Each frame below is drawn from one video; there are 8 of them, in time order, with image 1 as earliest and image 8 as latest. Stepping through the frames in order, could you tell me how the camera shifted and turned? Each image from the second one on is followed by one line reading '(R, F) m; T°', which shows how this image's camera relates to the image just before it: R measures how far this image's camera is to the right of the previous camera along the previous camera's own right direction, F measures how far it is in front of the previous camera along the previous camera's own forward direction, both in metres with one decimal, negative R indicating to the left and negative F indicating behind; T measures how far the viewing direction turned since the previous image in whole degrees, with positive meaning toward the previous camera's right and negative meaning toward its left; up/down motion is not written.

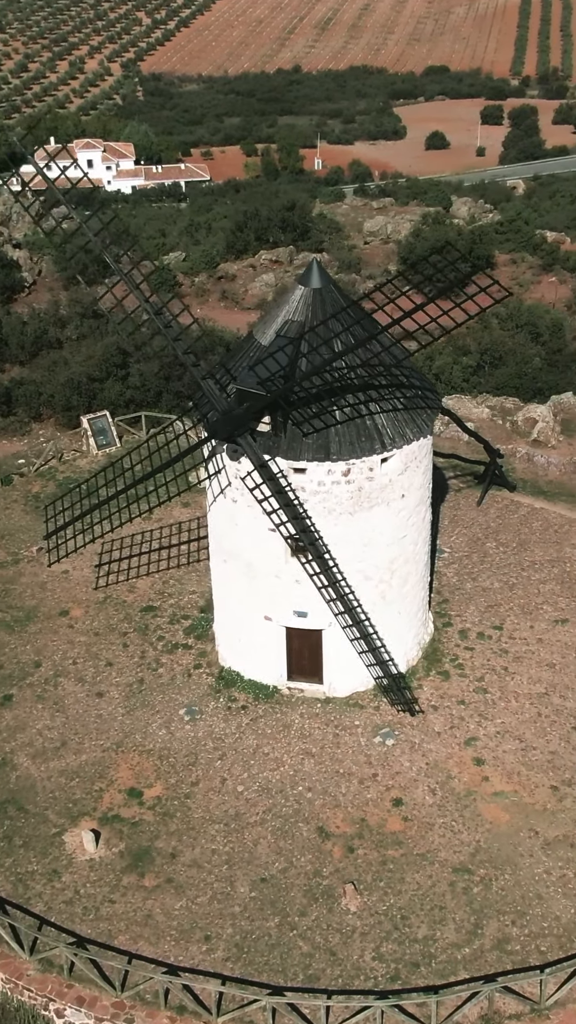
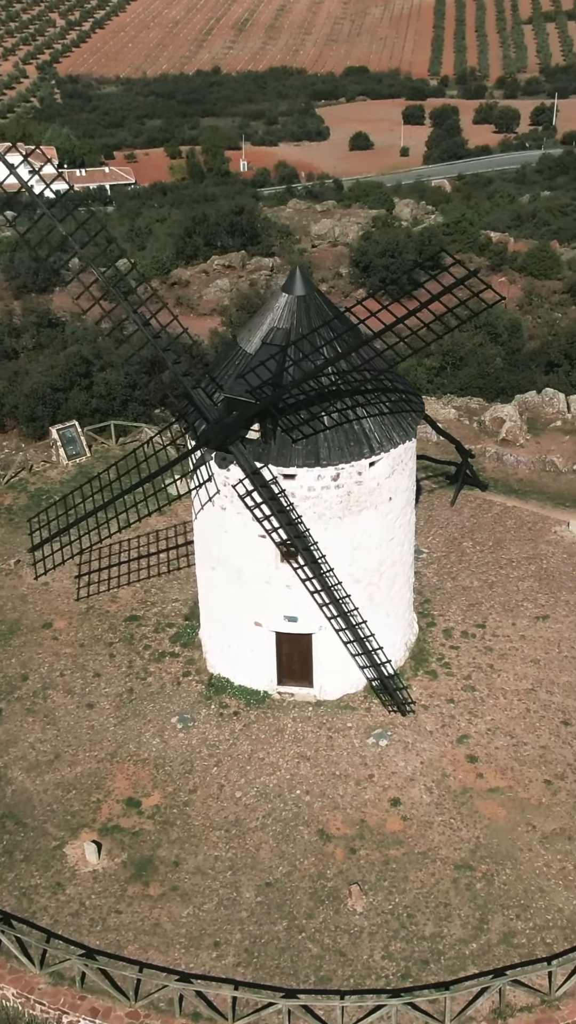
(-0.4, -0.1) m; +2°
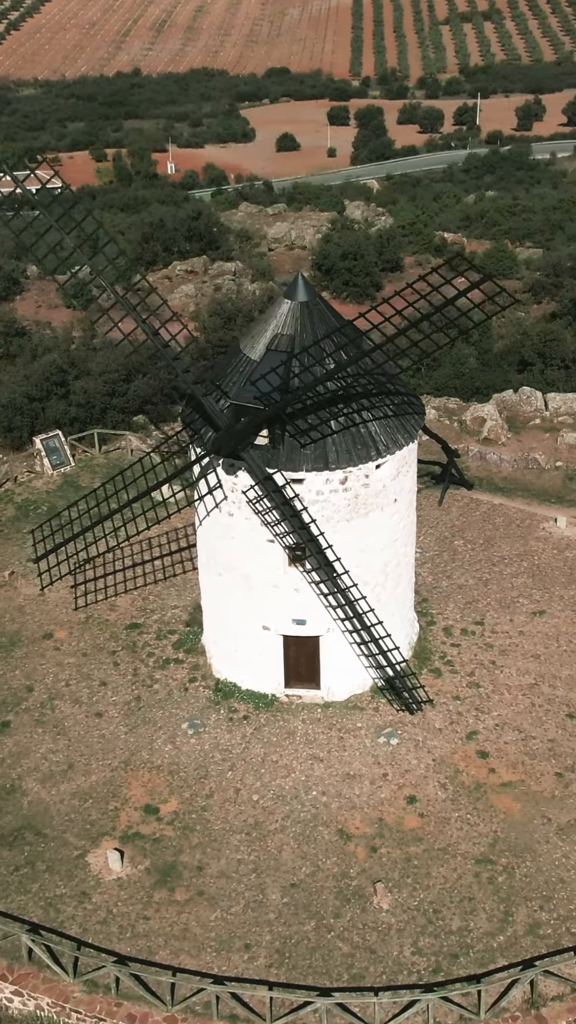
(-0.5, -0.1) m; +2°
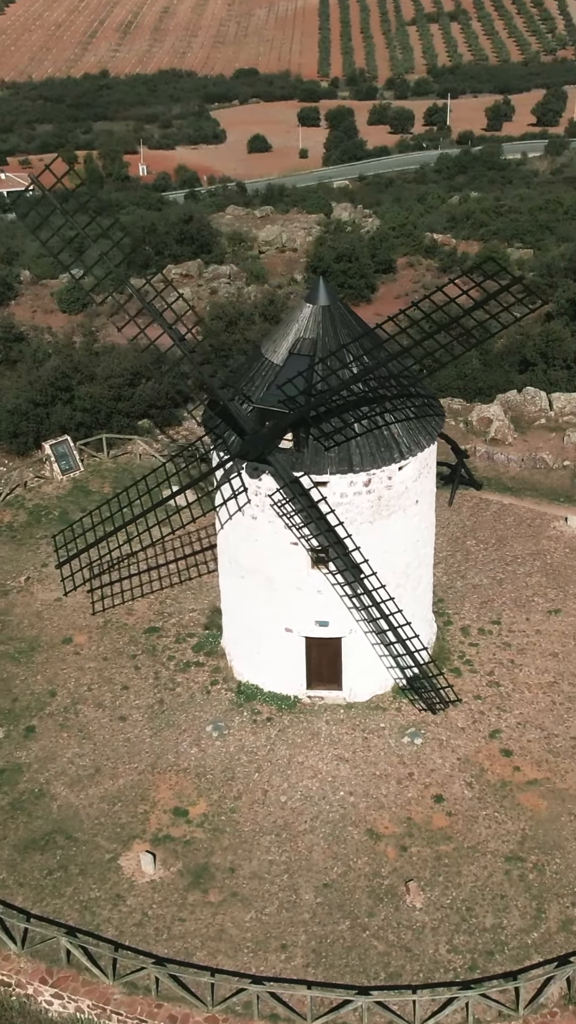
(-0.4, -0.1) m; 0°
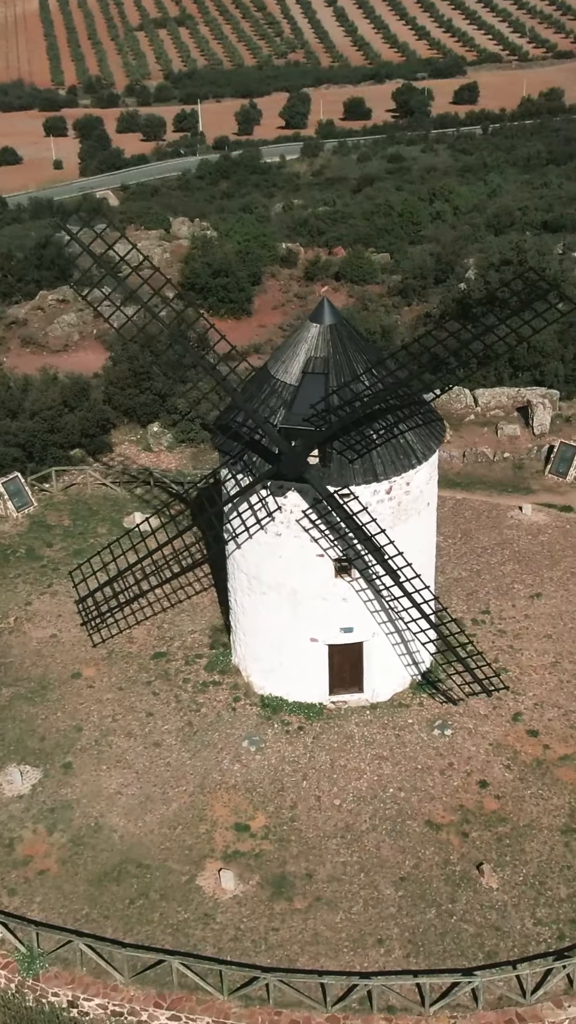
(-1.7, -0.3) m; +6°
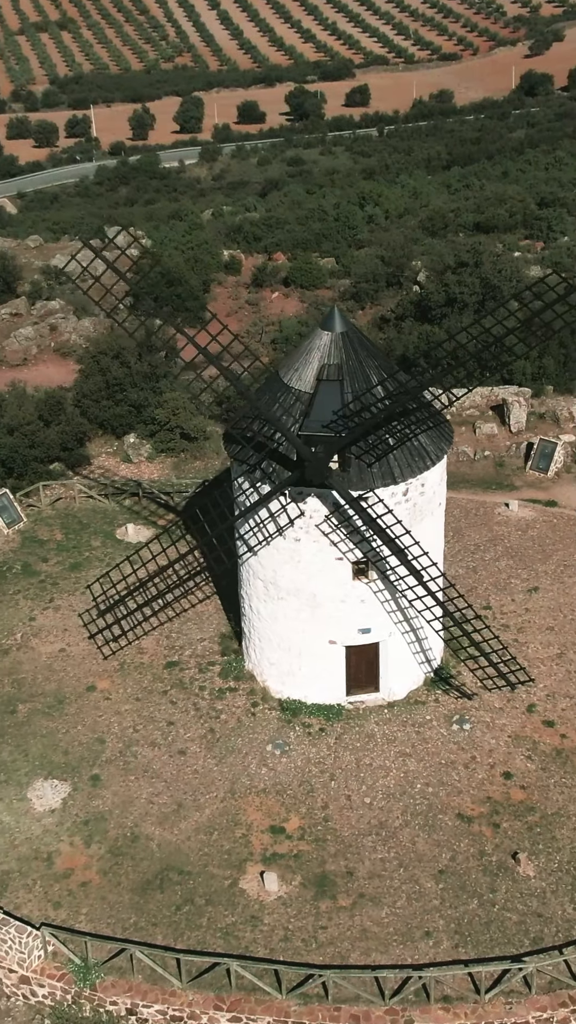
(-0.8, -0.2) m; +2°
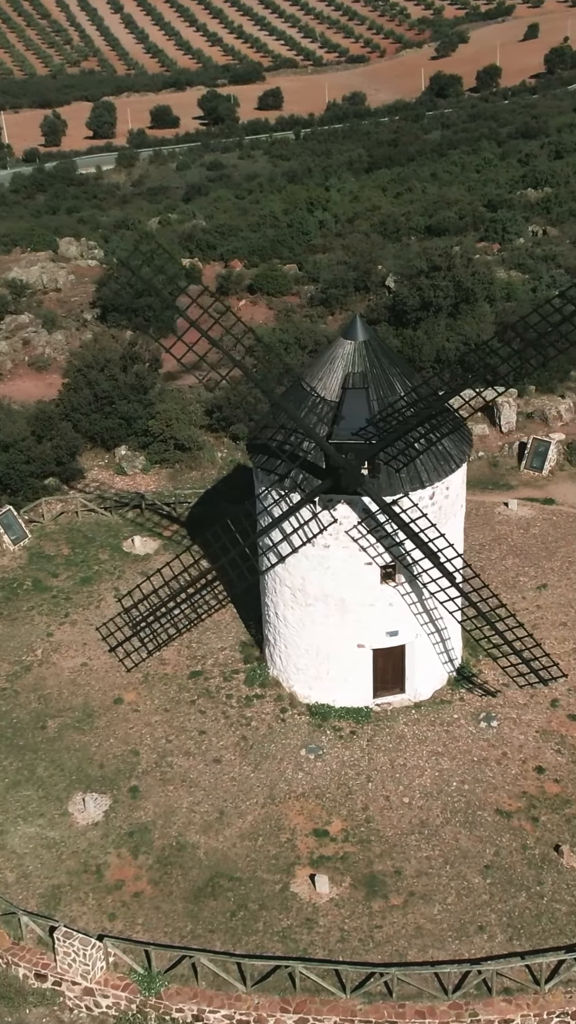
(-0.8, -0.2) m; +1°
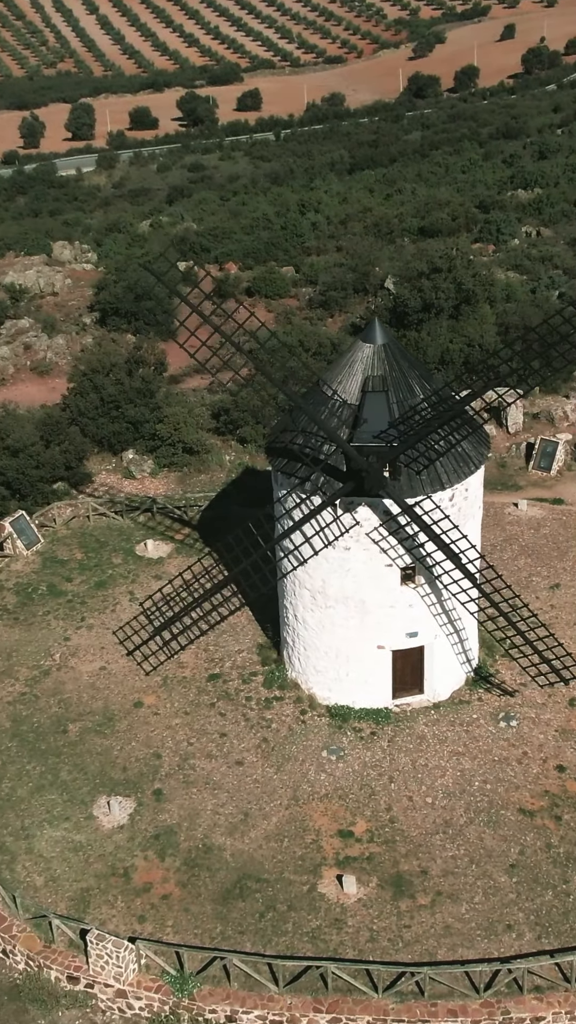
(-0.3, -0.1) m; 0°
